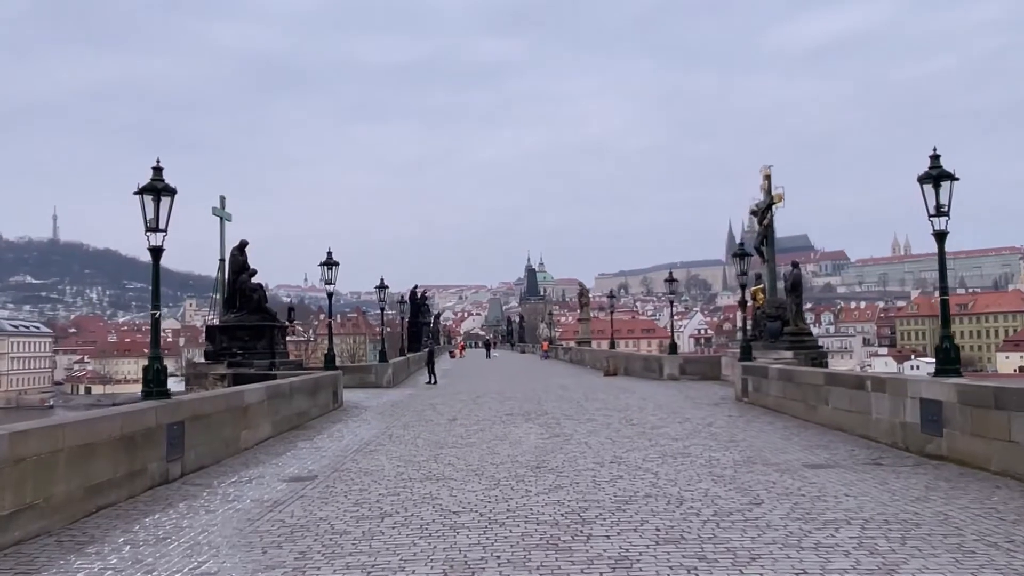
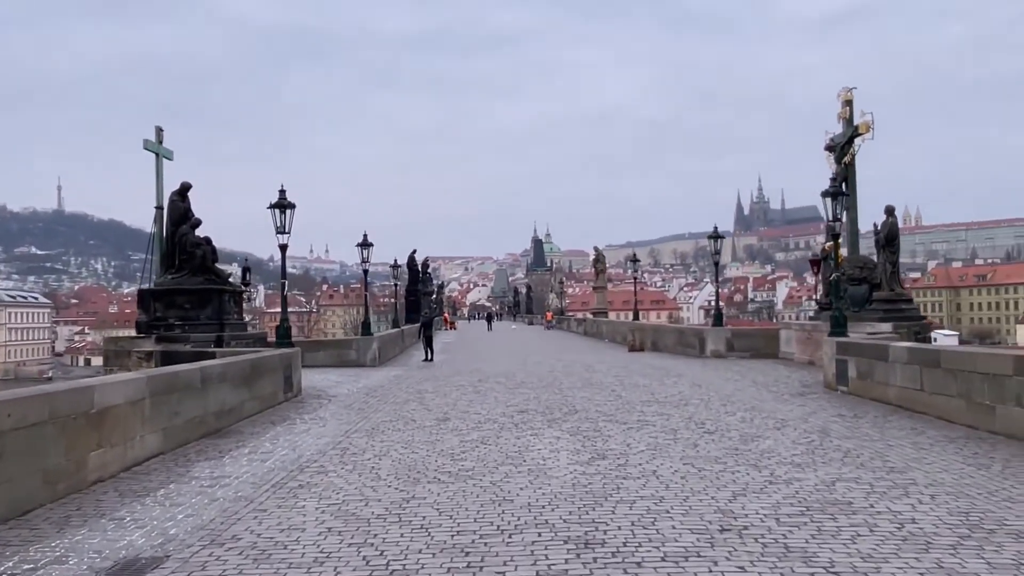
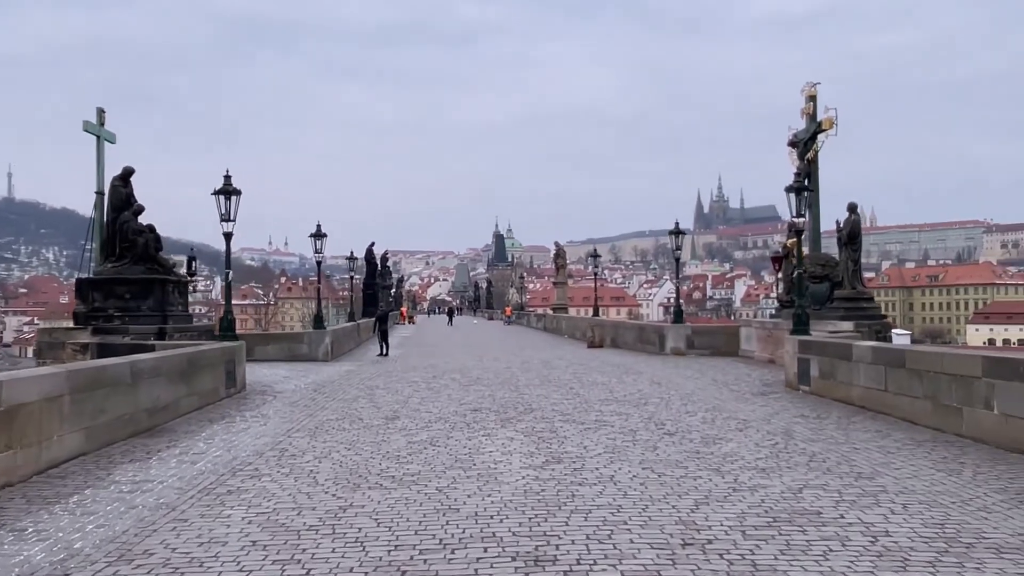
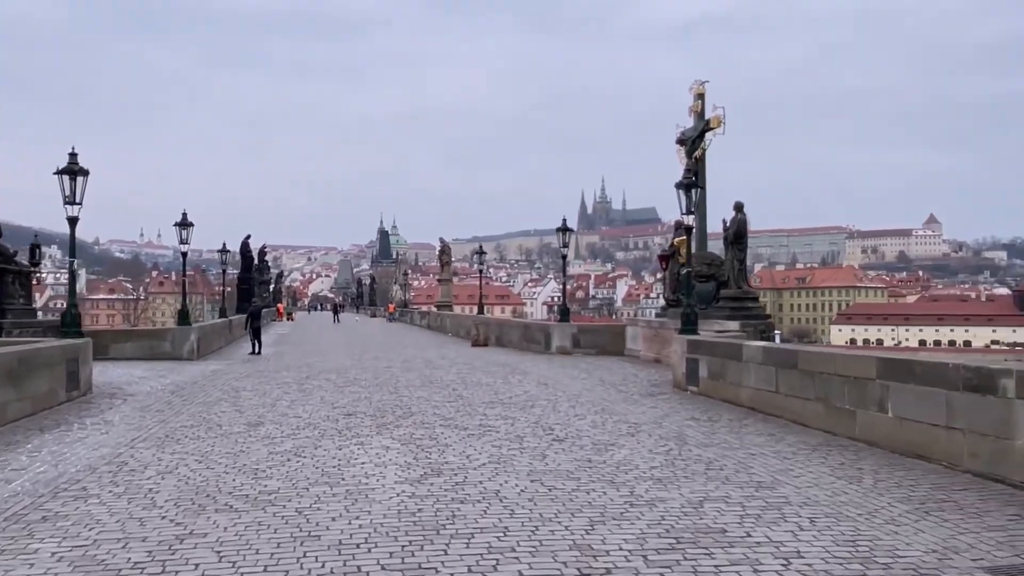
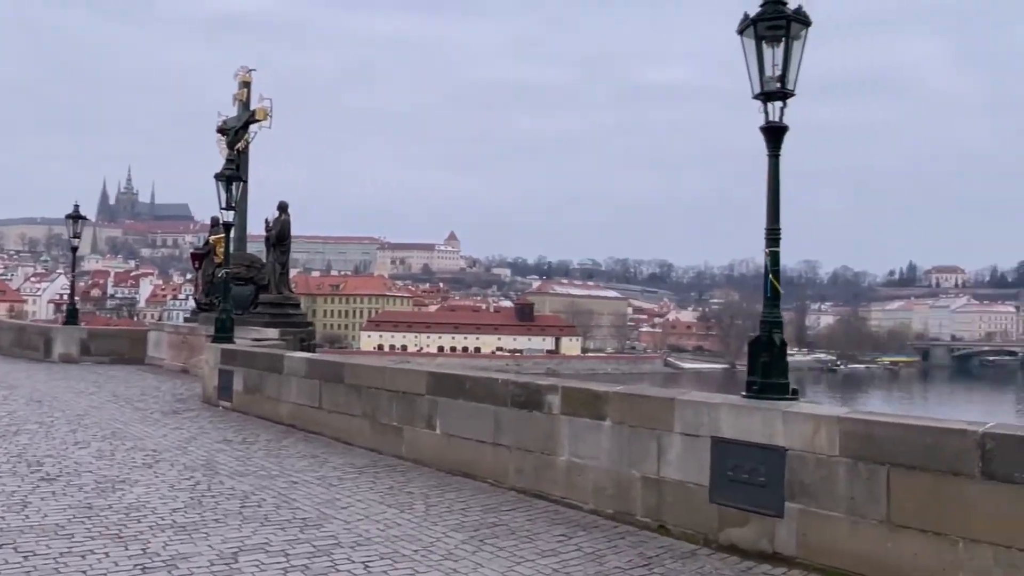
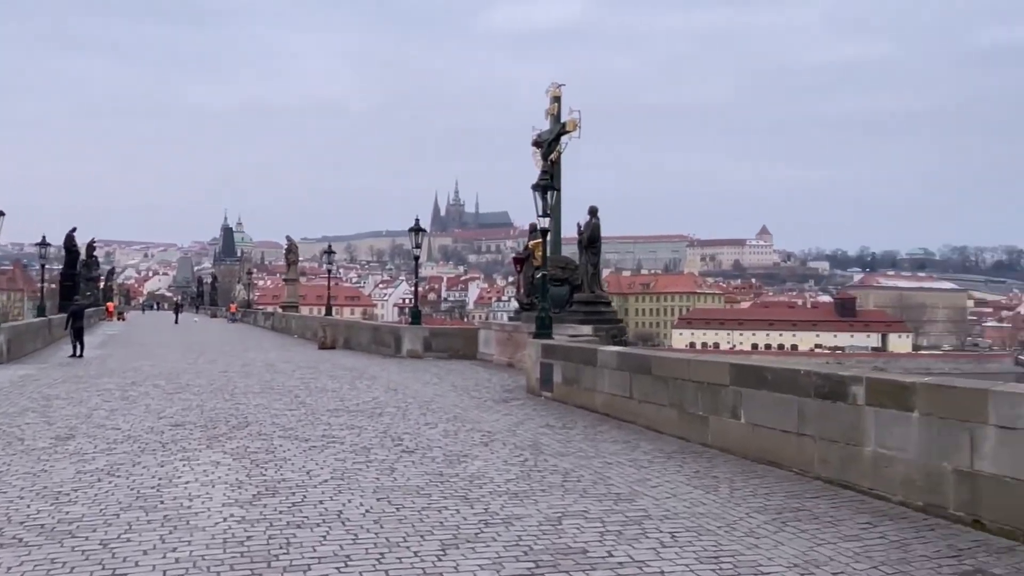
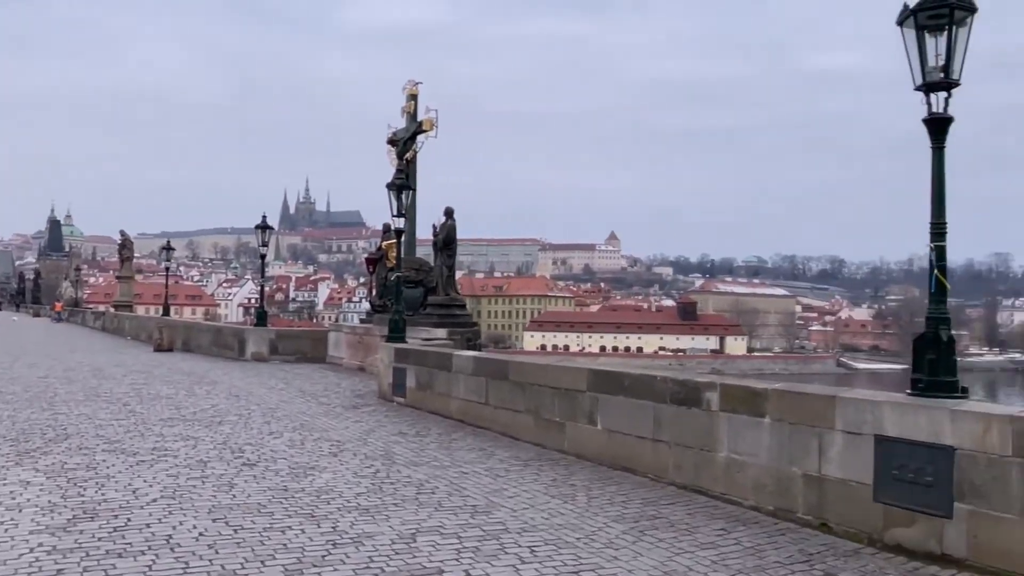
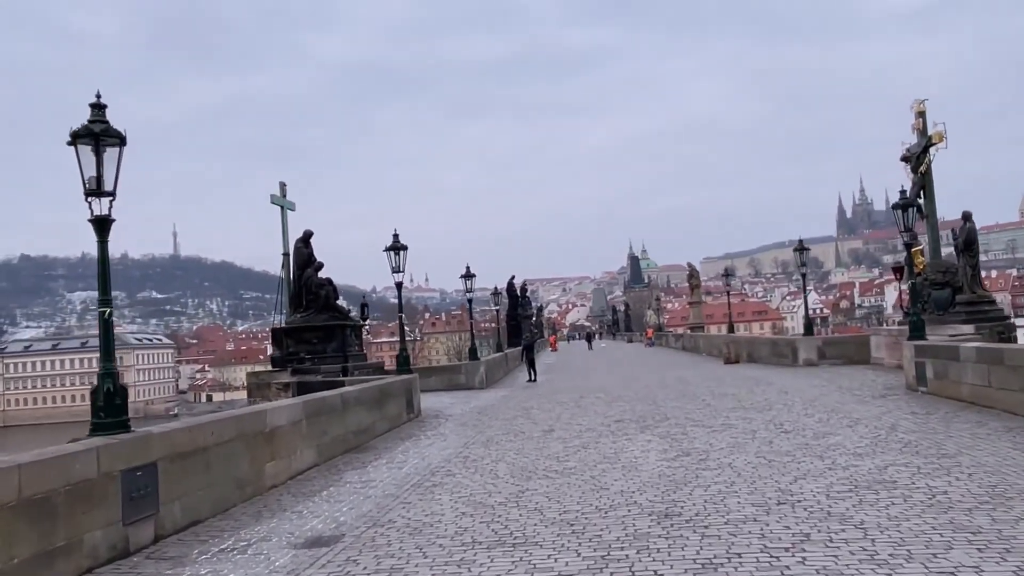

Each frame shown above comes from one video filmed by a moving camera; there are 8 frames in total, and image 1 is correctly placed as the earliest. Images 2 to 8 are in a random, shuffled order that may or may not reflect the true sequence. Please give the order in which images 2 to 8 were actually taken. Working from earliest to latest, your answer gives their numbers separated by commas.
8, 2, 3, 4, 6, 7, 5
